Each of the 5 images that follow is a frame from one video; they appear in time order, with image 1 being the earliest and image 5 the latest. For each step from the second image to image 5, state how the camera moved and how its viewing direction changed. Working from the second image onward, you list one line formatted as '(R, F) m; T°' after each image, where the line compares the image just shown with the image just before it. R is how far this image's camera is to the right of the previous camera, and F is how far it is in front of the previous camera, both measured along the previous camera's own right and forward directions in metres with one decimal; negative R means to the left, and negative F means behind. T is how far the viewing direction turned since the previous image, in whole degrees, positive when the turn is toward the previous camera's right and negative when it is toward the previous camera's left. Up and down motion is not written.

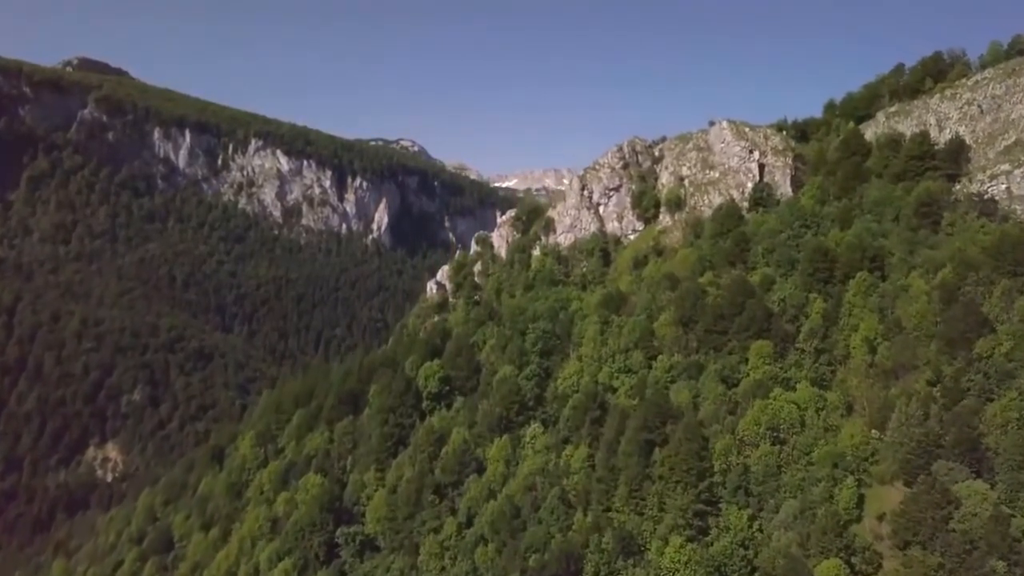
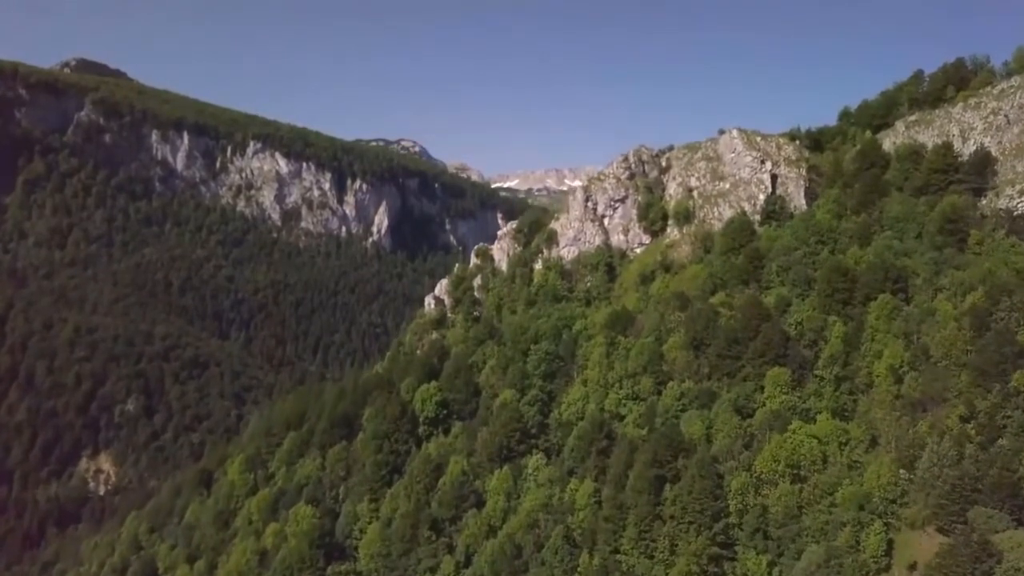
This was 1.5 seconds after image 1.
(0.0, +4.2) m; 0°
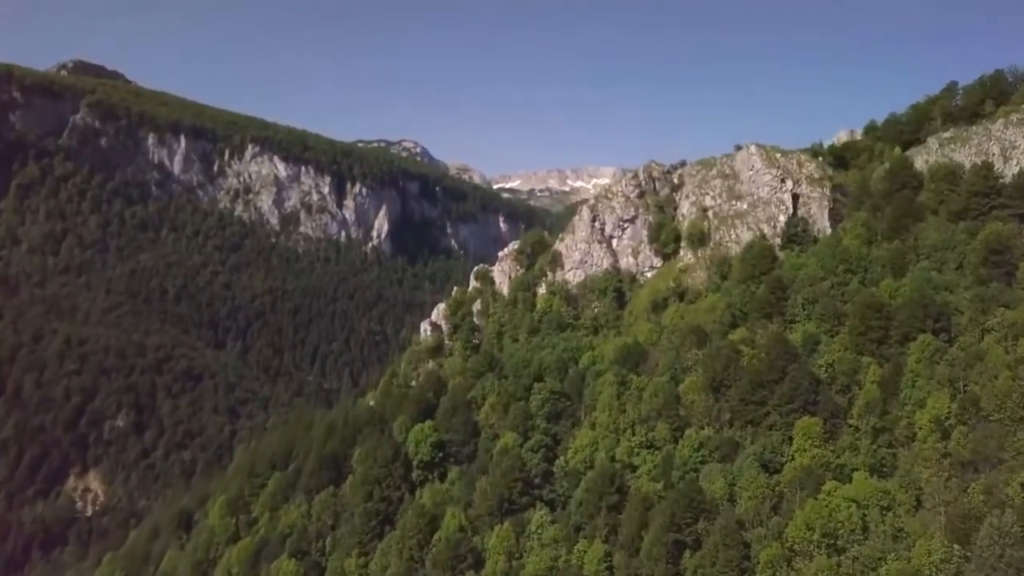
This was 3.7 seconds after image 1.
(0.0, +6.4) m; 0°
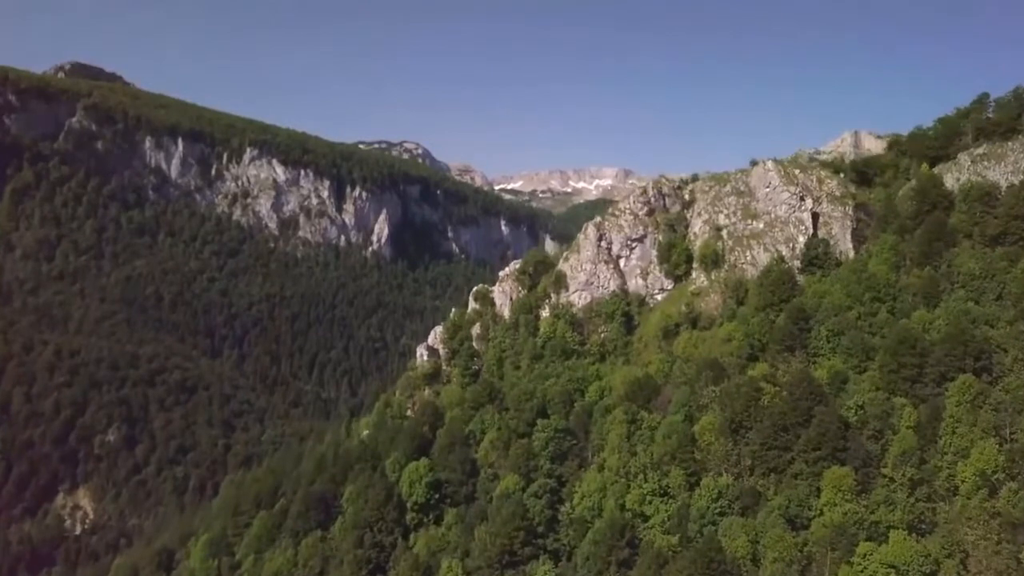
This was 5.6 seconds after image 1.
(0.0, +5.3) m; 0°
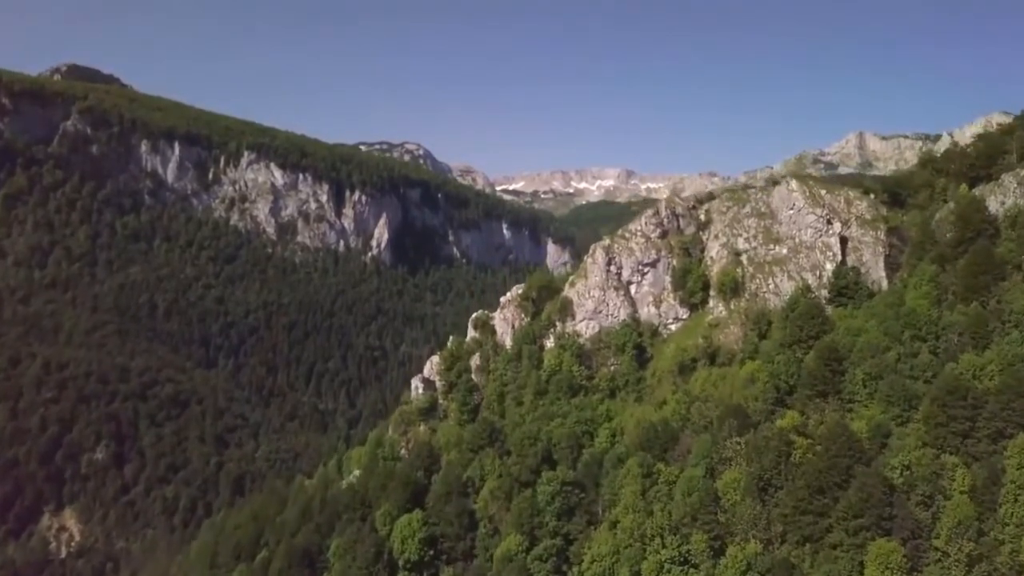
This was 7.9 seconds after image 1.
(0.0, +6.4) m; 0°
